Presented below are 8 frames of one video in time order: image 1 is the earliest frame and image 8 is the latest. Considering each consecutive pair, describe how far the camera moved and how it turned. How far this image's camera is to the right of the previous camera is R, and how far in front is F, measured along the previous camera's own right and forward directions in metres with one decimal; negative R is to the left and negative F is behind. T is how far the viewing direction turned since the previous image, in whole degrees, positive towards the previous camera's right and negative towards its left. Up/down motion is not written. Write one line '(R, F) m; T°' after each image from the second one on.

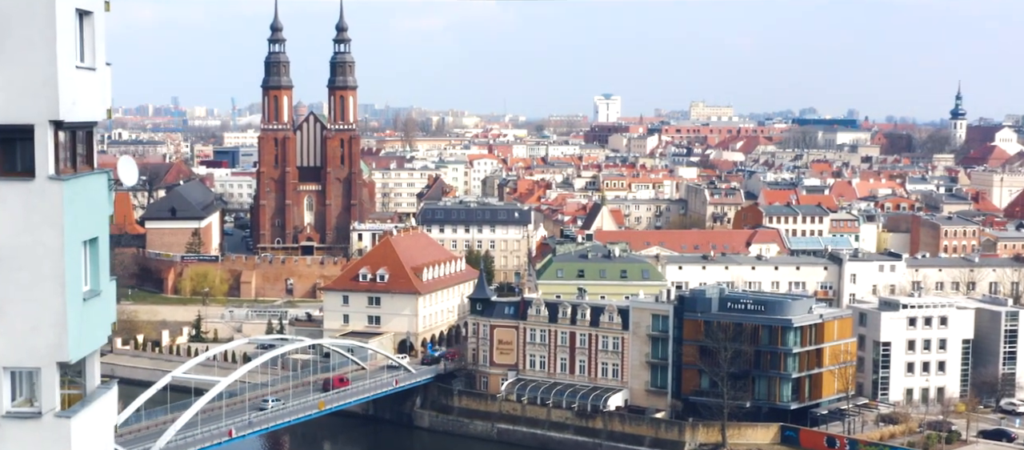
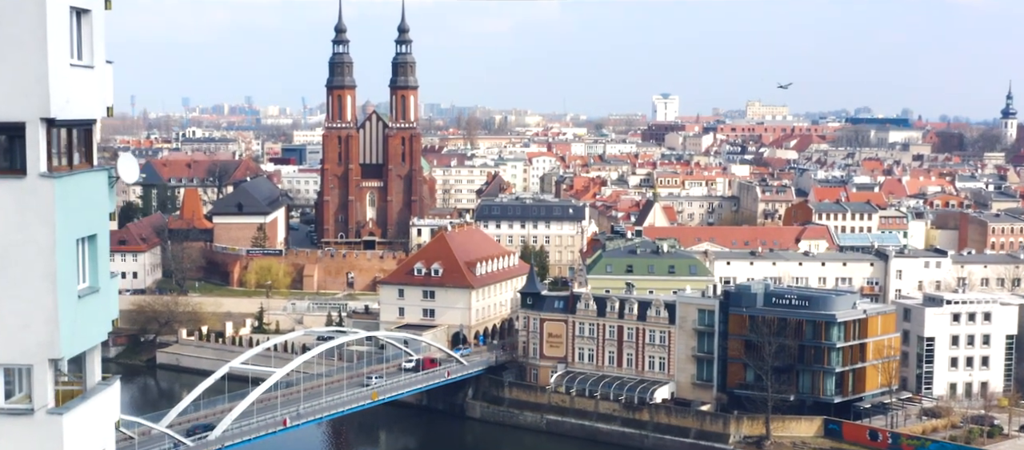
(+0.3, -0.4) m; -4°
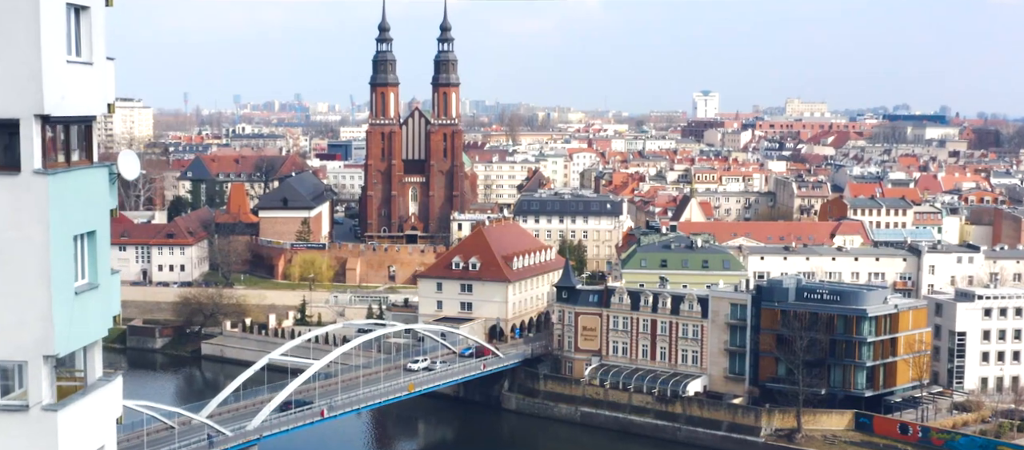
(+0.2, -0.3) m; -3°
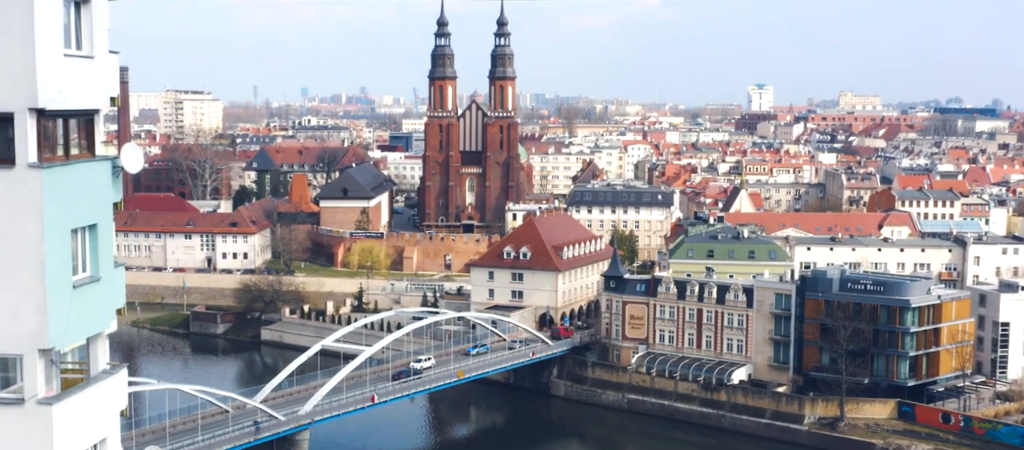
(+0.3, -0.4) m; -3°
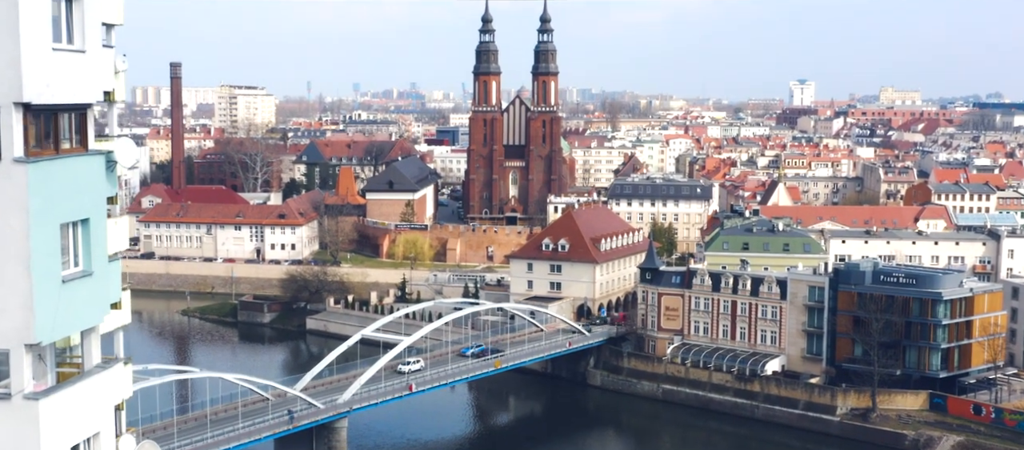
(+0.2, -0.4) m; -3°
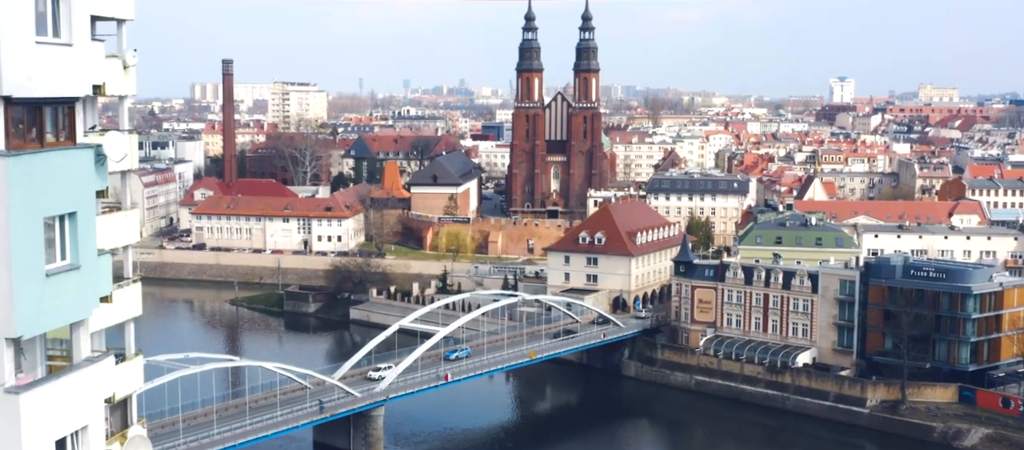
(+0.2, -0.4) m; -3°
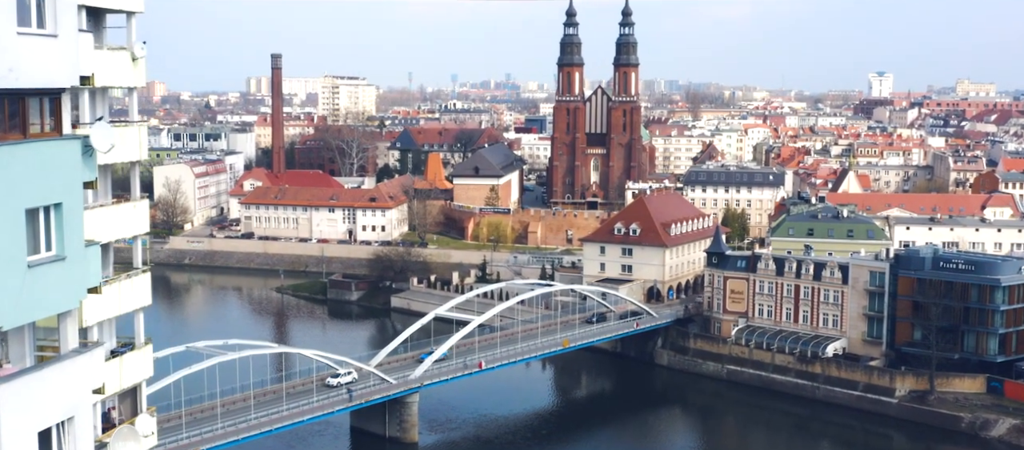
(+0.2, -0.4) m; -3°
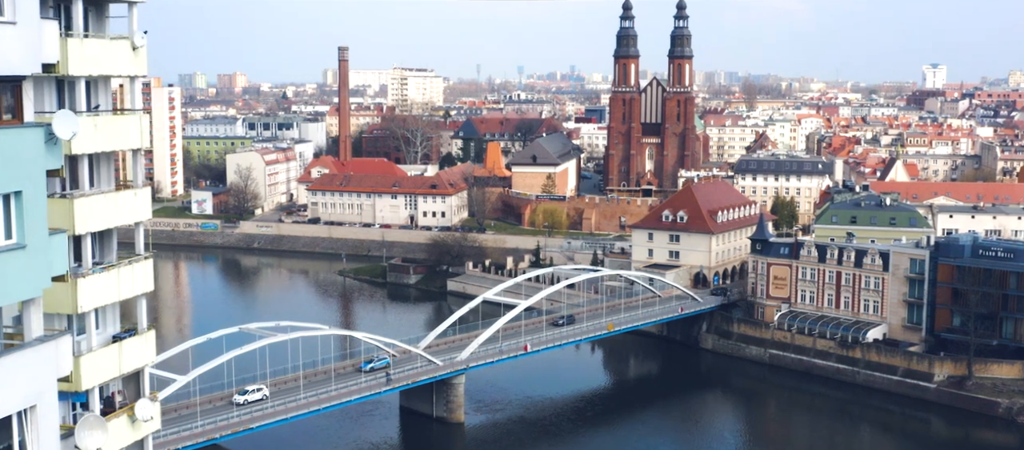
(+0.4, -0.6) m; -4°
